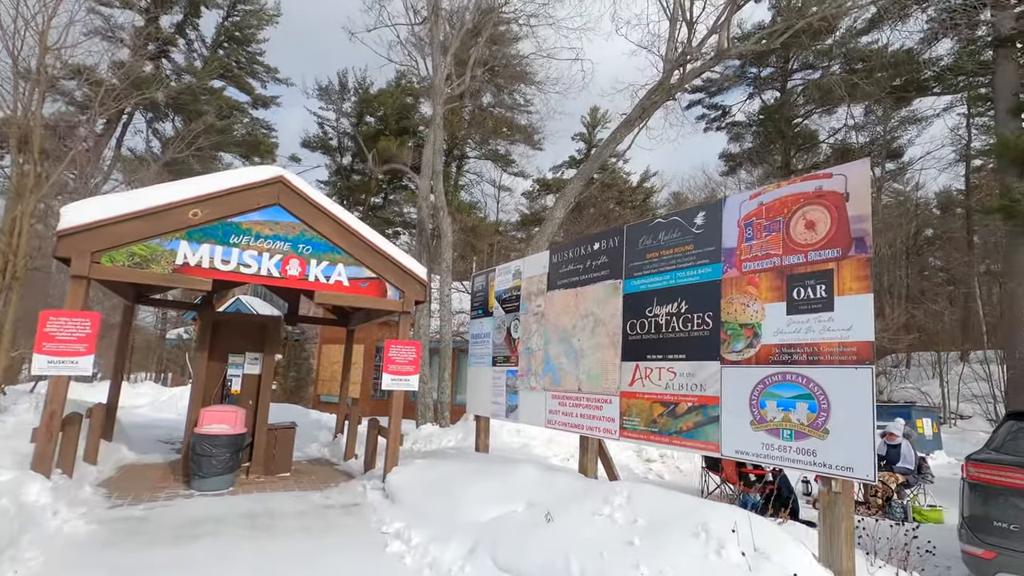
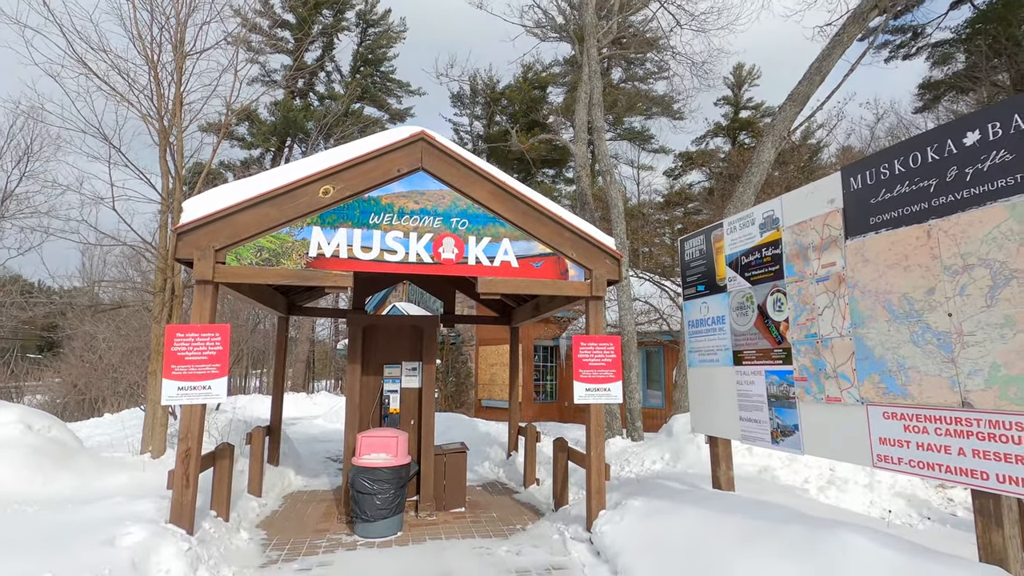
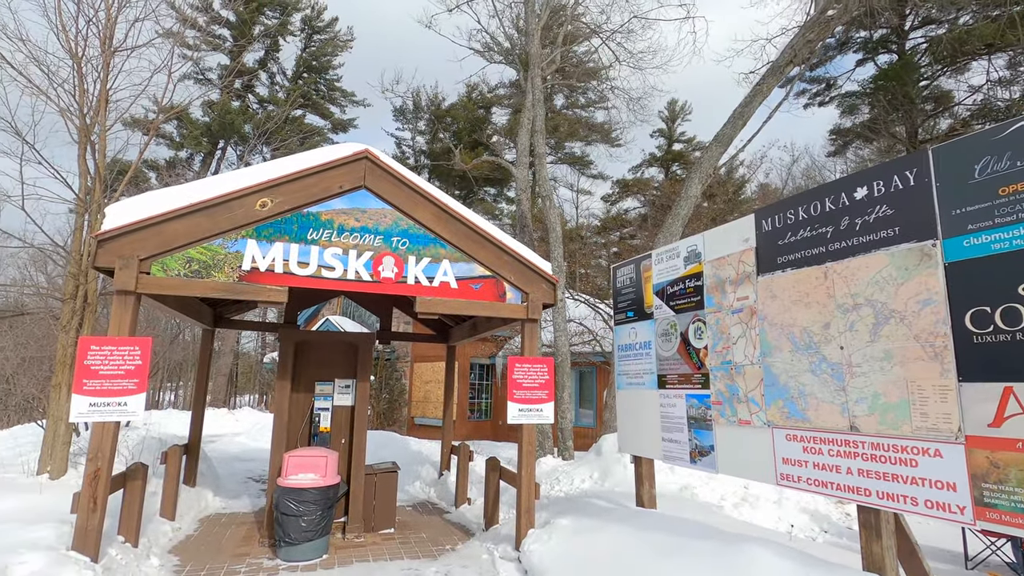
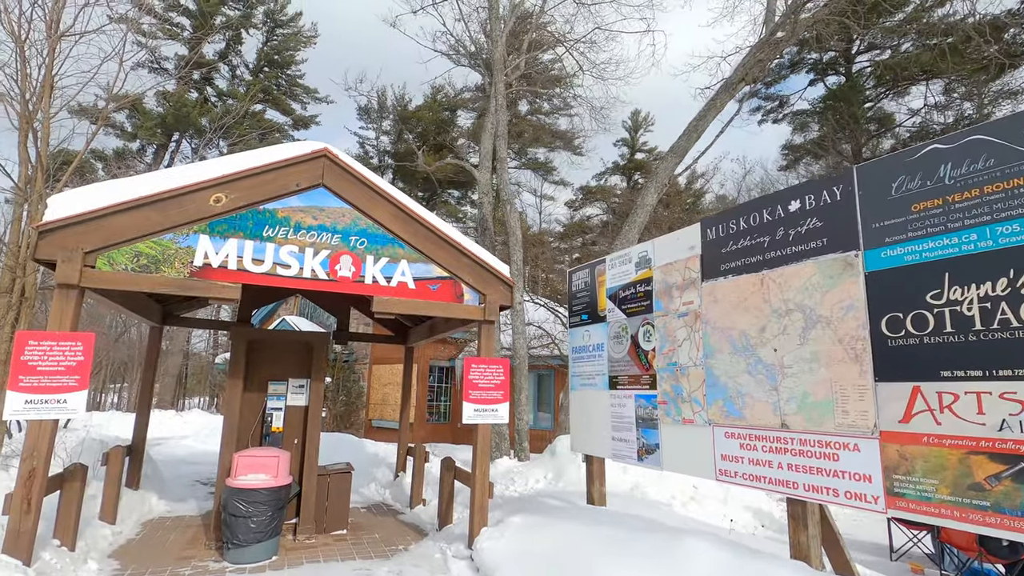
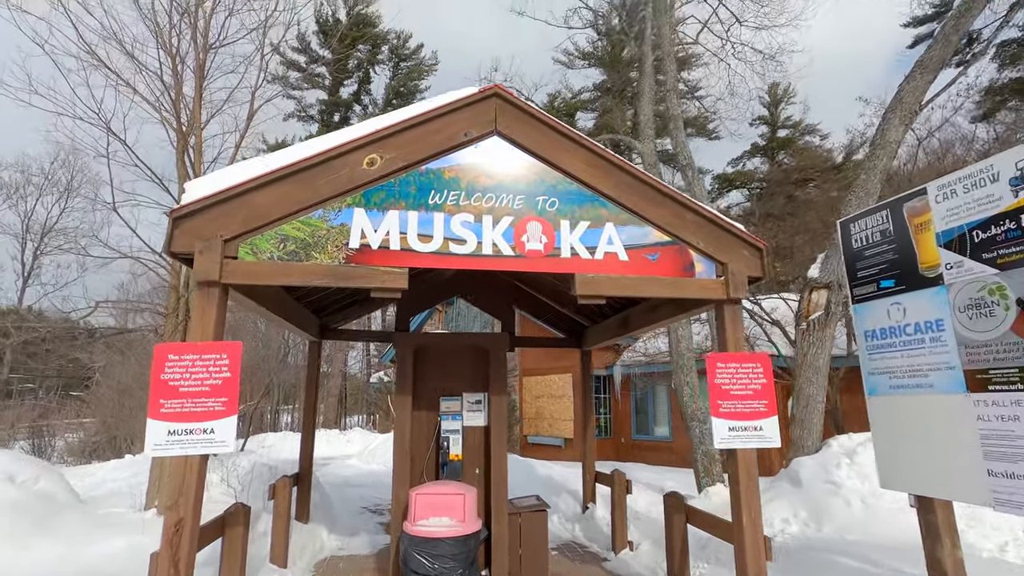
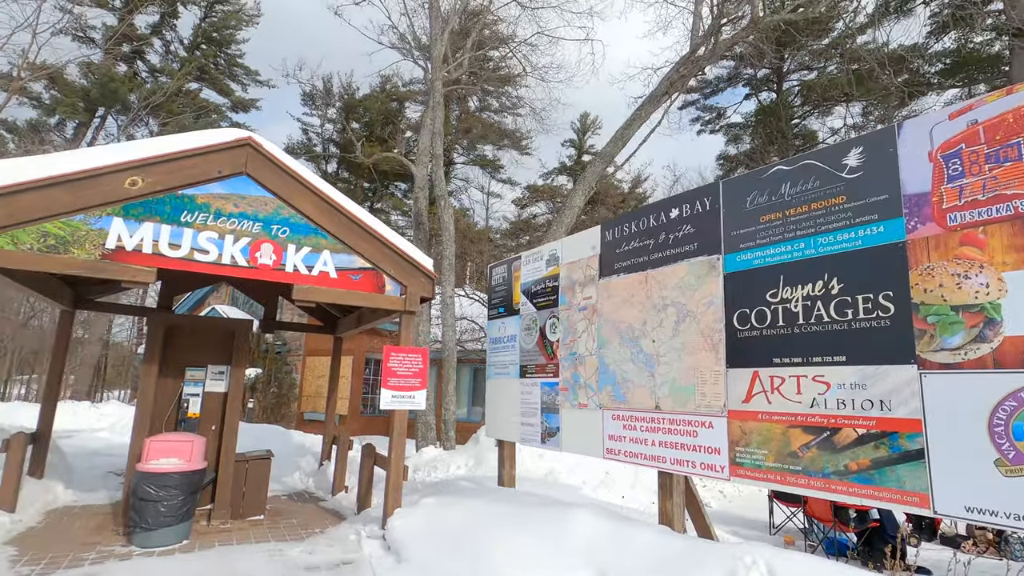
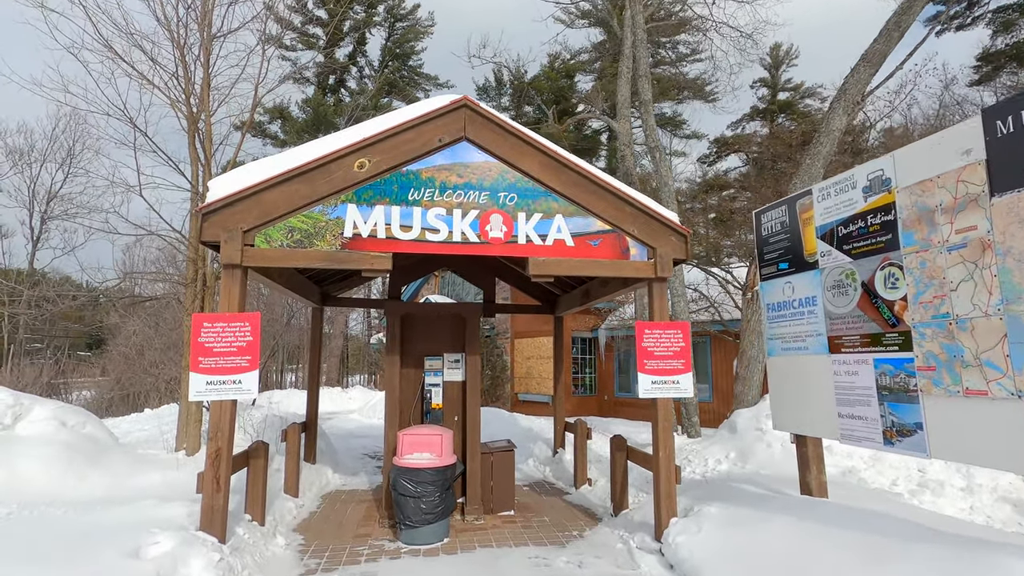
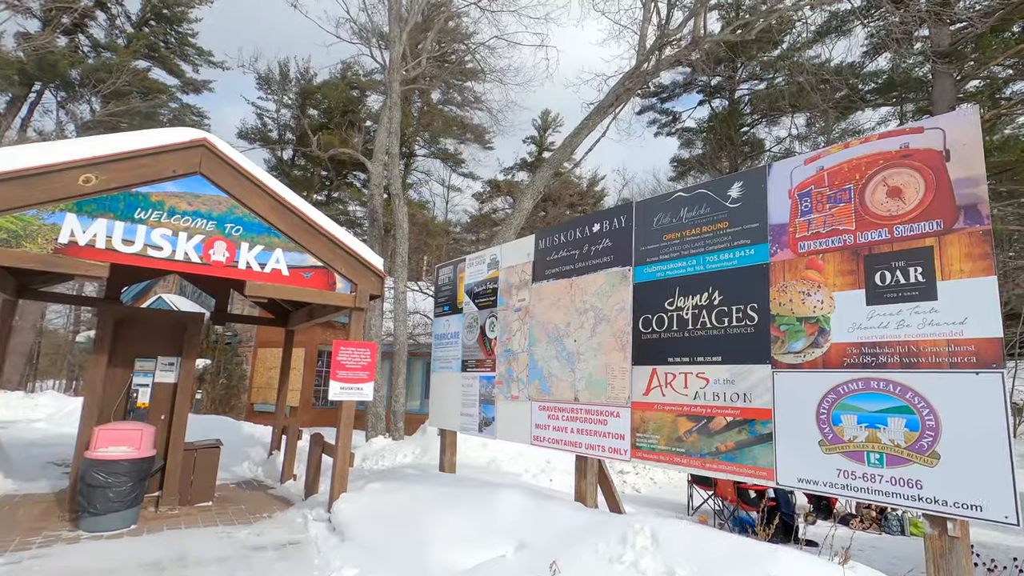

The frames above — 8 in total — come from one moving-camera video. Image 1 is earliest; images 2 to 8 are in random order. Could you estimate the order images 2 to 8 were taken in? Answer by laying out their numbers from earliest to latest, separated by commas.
8, 6, 4, 3, 2, 7, 5
